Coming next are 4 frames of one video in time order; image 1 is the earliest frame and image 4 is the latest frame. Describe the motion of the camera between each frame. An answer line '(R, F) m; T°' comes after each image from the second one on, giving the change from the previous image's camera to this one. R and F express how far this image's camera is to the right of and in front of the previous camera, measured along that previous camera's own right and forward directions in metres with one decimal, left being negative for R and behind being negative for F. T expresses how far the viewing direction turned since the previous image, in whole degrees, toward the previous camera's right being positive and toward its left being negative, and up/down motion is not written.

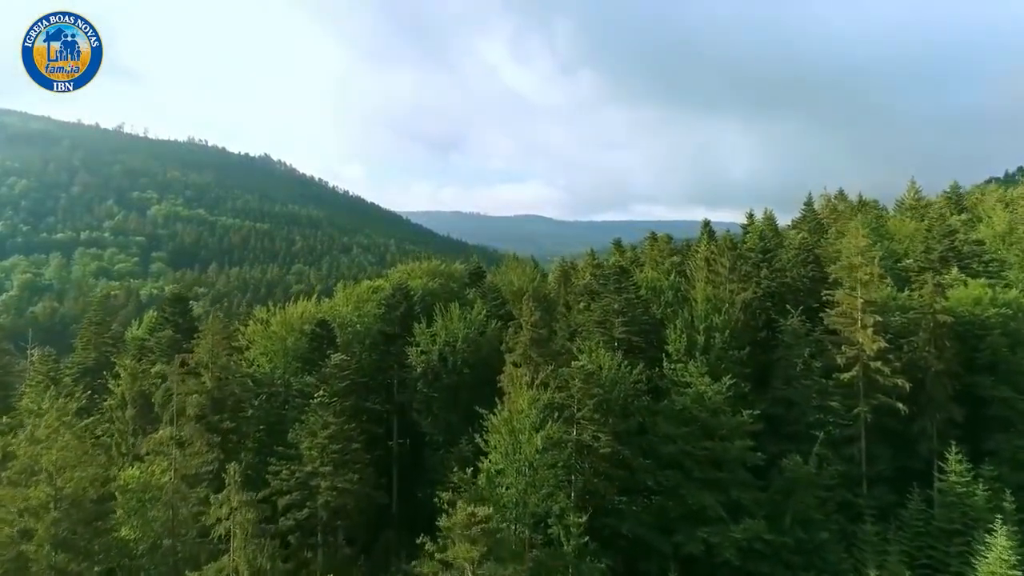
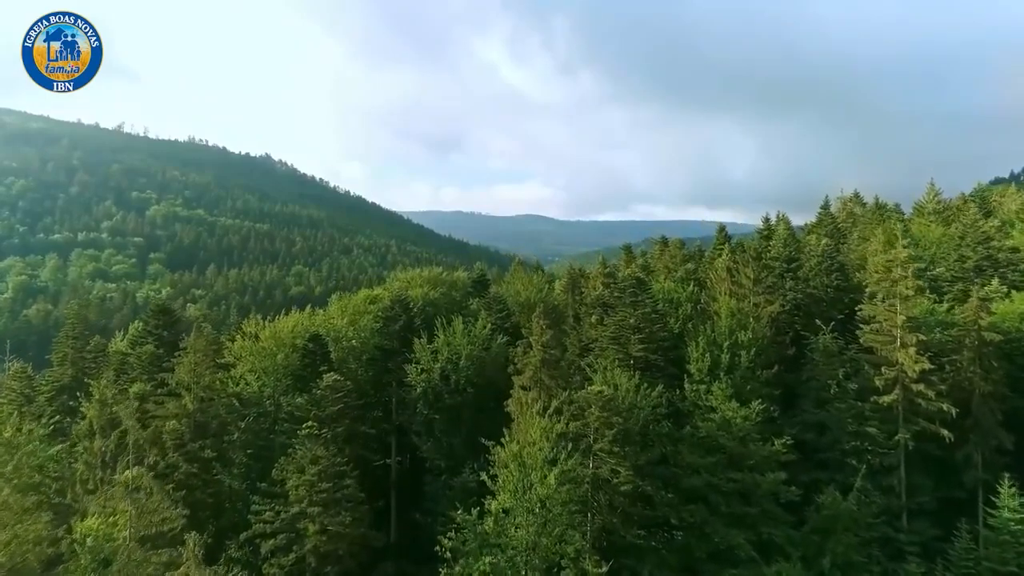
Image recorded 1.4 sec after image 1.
(-0.5, +3.5) m; 0°
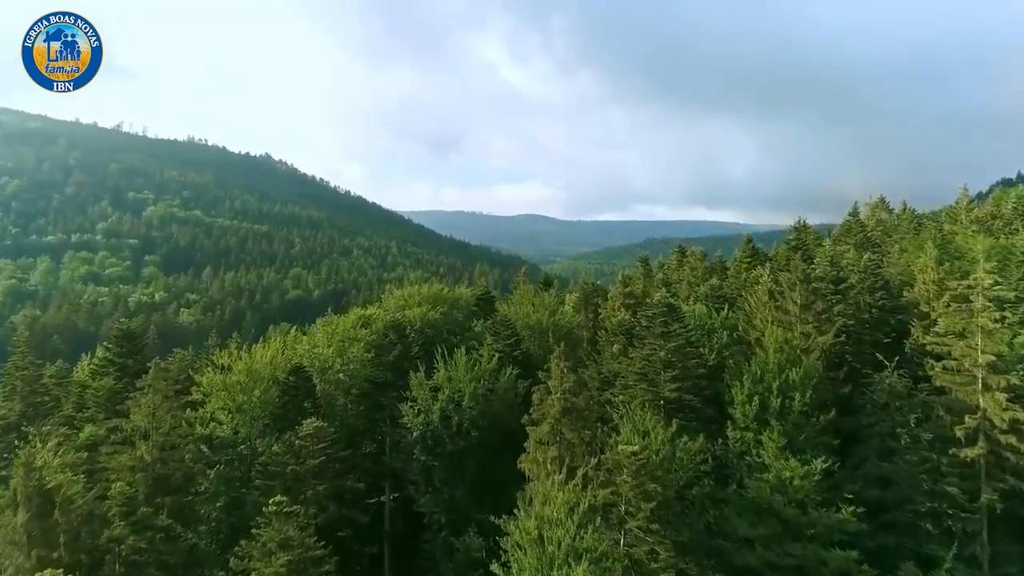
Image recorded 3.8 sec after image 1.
(-0.7, +6.0) m; 0°
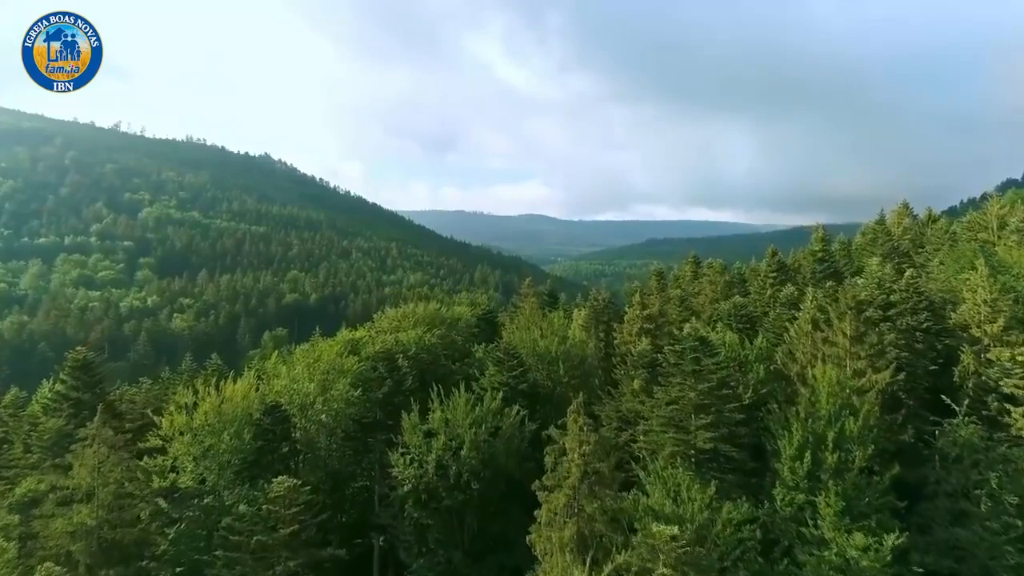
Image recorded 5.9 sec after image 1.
(-0.3, +5.2) m; 0°
